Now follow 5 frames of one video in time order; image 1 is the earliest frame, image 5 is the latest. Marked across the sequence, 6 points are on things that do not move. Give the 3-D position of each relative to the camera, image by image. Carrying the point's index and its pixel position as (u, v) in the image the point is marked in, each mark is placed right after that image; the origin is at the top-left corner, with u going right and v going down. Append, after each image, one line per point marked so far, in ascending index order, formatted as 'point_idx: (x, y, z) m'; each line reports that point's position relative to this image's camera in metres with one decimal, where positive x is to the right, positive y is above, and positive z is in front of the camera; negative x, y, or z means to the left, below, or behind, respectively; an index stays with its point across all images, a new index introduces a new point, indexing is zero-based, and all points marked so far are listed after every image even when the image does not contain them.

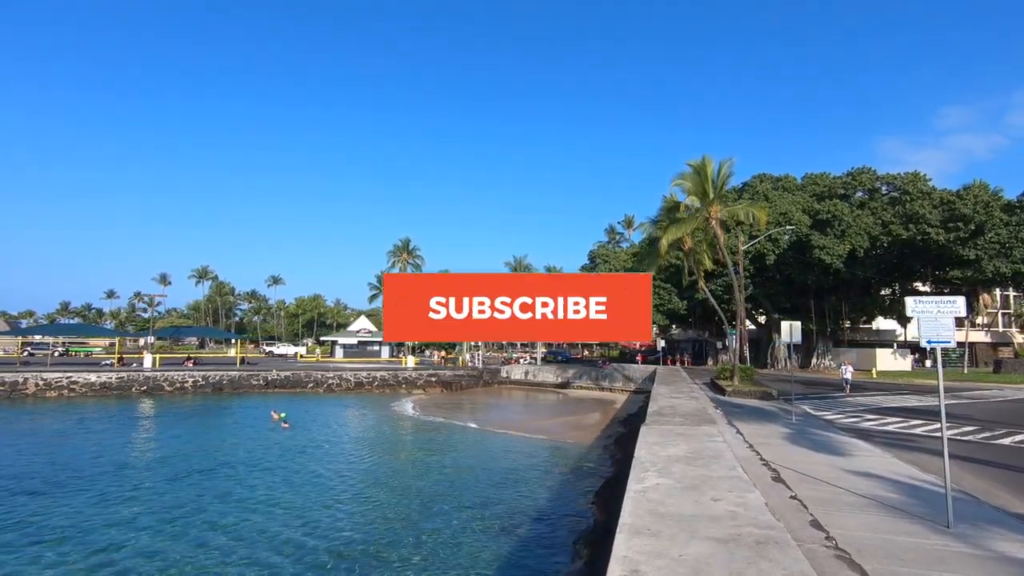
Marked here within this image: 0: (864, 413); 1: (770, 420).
0: (+10.2, -3.6, +17.4) m
1: (+6.1, -3.2, +14.2) m
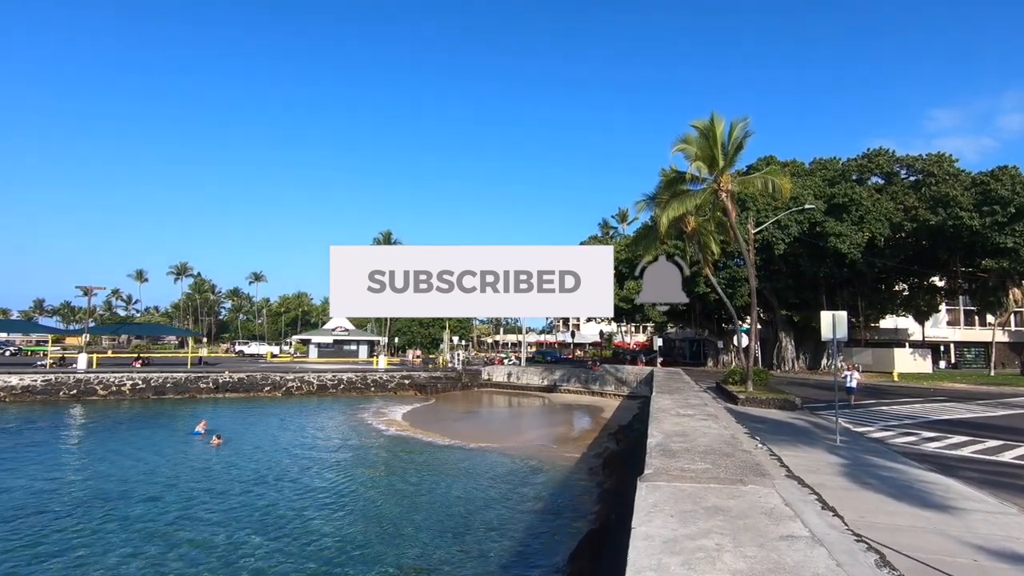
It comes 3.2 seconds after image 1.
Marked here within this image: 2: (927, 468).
0: (+9.3, -3.2, +13.8) m
1: (+5.3, -2.8, +10.7) m
2: (+6.4, -2.8, +9.3) m
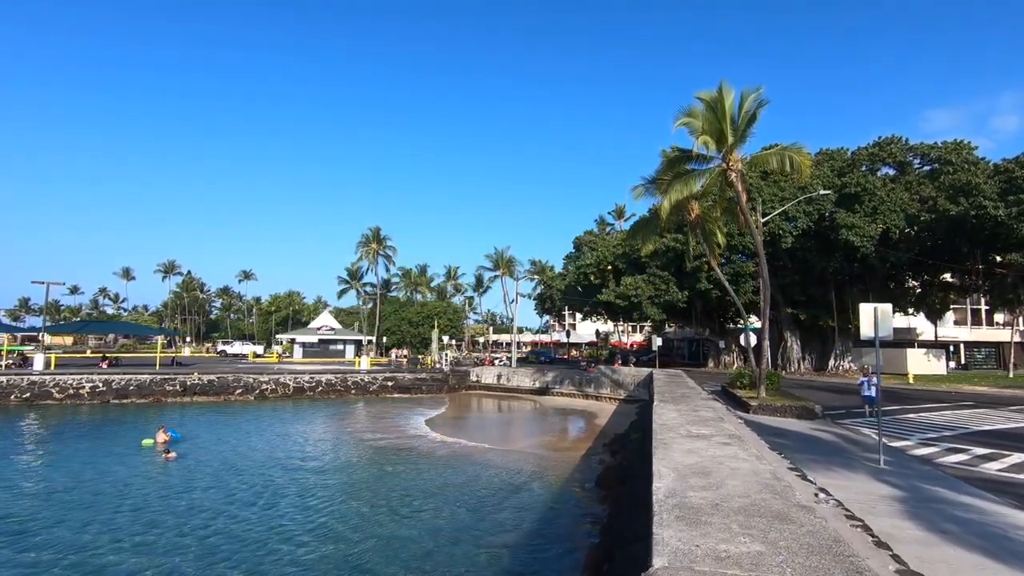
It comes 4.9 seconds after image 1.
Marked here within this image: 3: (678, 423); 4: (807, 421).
0: (+8.8, -3.0, +11.8) m
1: (+4.8, -2.6, +8.6) m
2: (+6.0, -2.6, +7.3) m
3: (+2.2, -1.8, +7.8) m
4: (+6.7, -3.0, +13.8) m
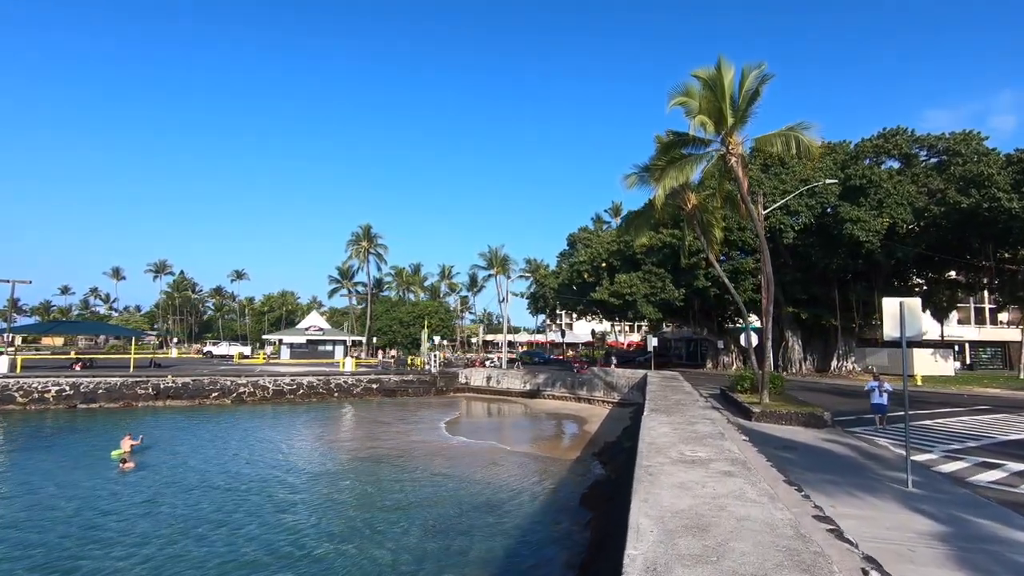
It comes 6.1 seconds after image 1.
0: (+8.3, -2.9, +10.5) m
1: (+4.4, -2.5, +7.3) m
2: (+5.5, -2.5, +6.0) m
3: (+1.7, -1.7, +6.5) m
4: (+6.2, -2.9, +12.4) m
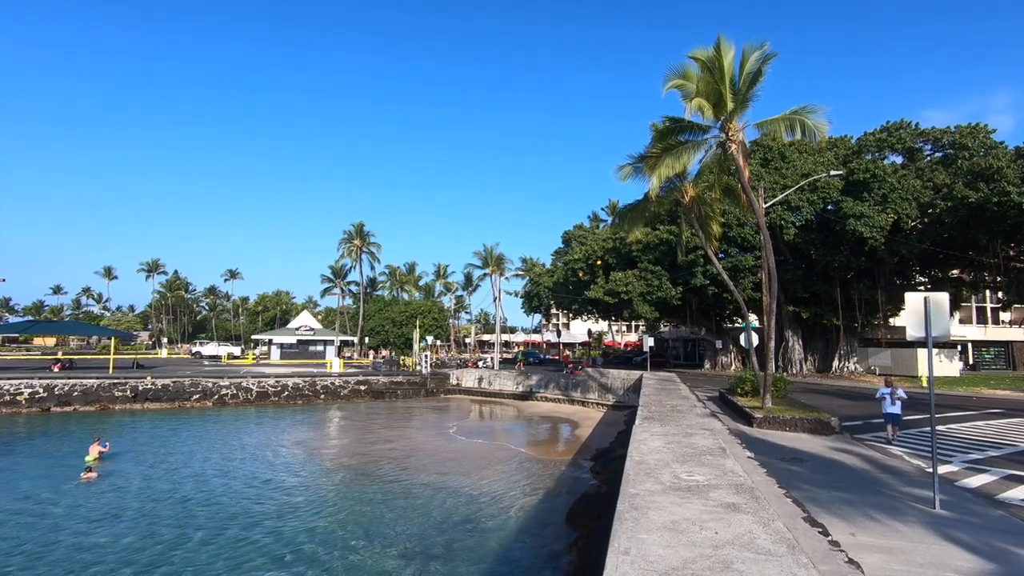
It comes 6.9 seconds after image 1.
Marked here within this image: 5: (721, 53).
0: (+8.0, -2.8, +9.5) m
1: (+4.0, -2.4, +6.4) m
2: (+5.2, -2.4, +5.0) m
3: (+1.4, -1.6, +5.5) m
4: (+5.9, -2.9, +11.5) m
5: (+4.6, +5.2, +13.3) m
